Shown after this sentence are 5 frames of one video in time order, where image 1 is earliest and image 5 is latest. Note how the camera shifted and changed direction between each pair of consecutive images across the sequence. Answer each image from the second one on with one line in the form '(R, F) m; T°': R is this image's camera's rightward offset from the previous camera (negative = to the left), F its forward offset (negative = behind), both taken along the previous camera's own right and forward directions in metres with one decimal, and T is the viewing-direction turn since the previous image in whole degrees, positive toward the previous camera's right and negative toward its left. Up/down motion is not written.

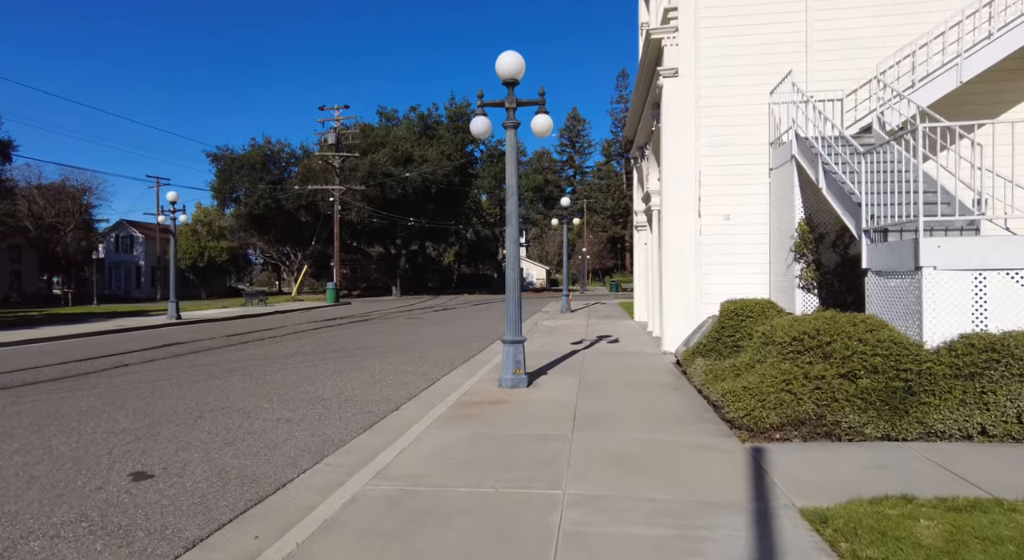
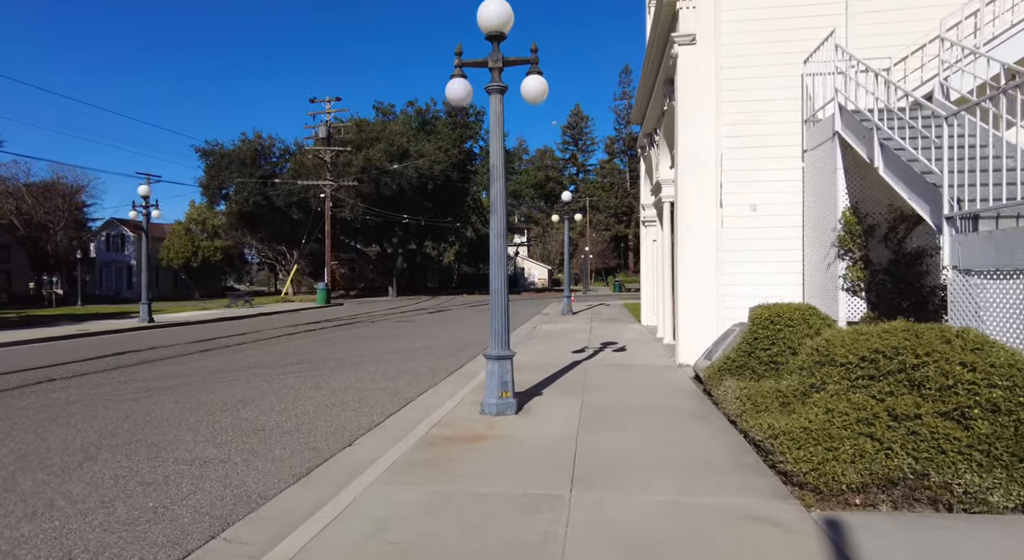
(+0.2, +1.6) m; 0°
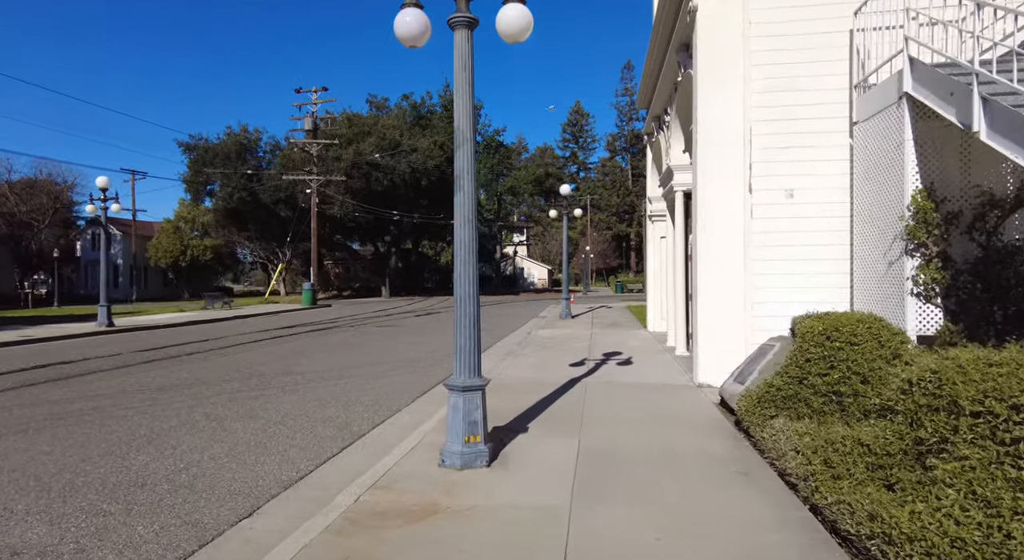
(+0.3, +1.8) m; 0°
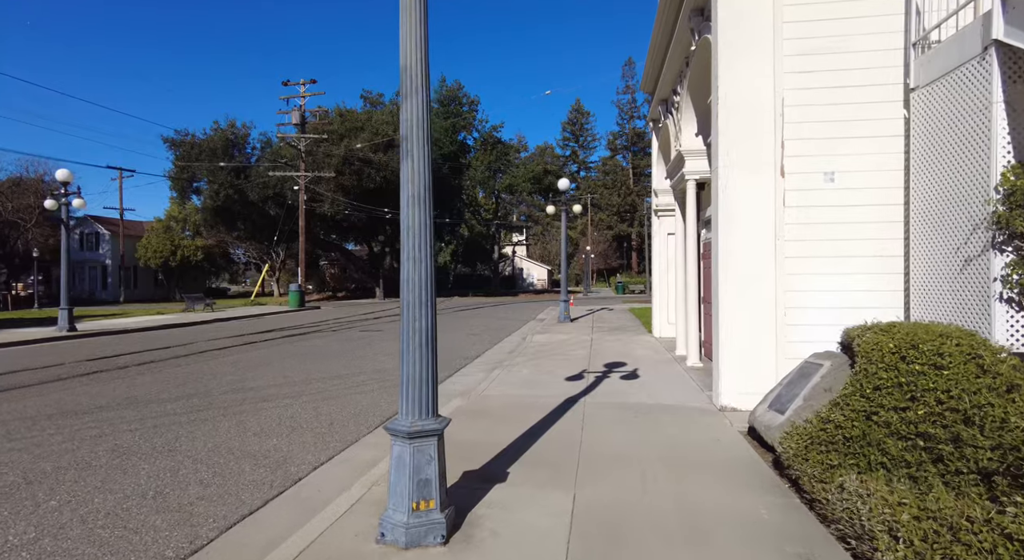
(+0.2, +1.4) m; 0°
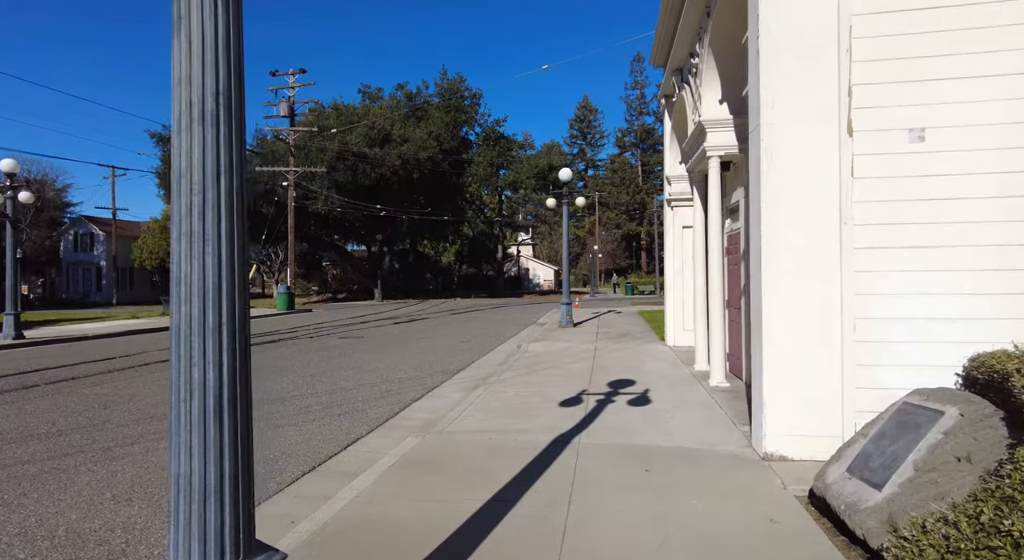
(+0.4, +1.9) m; -1°
